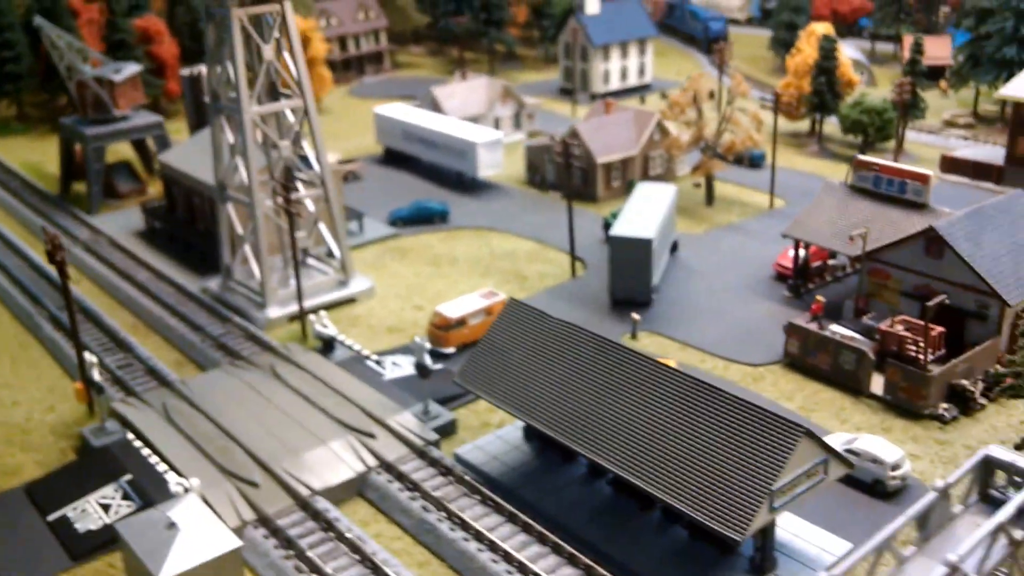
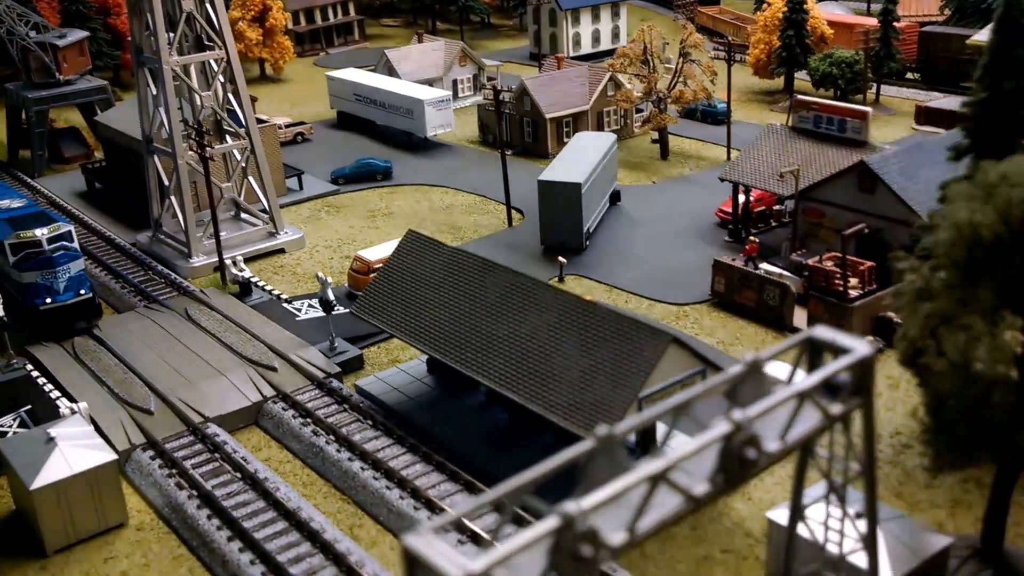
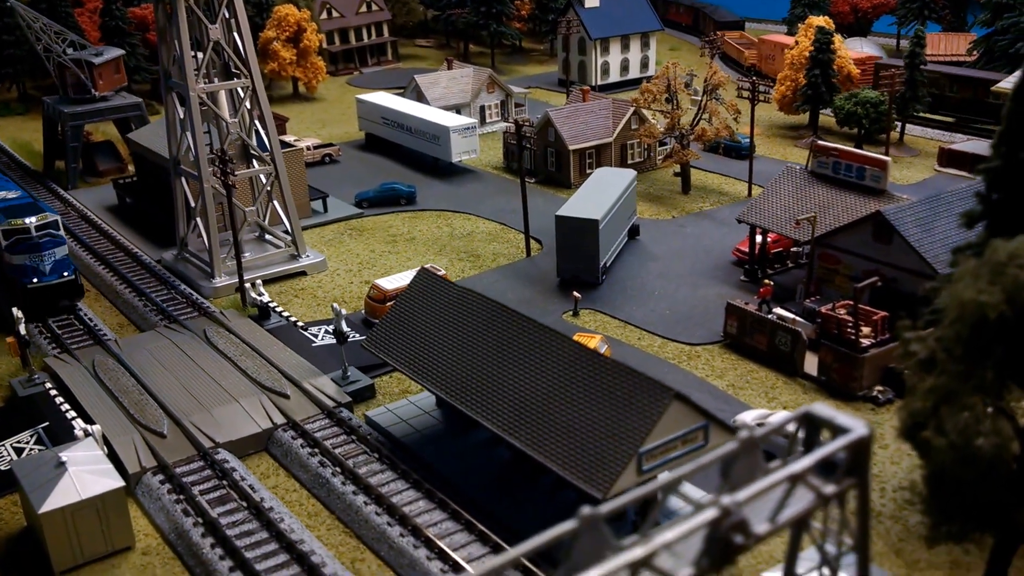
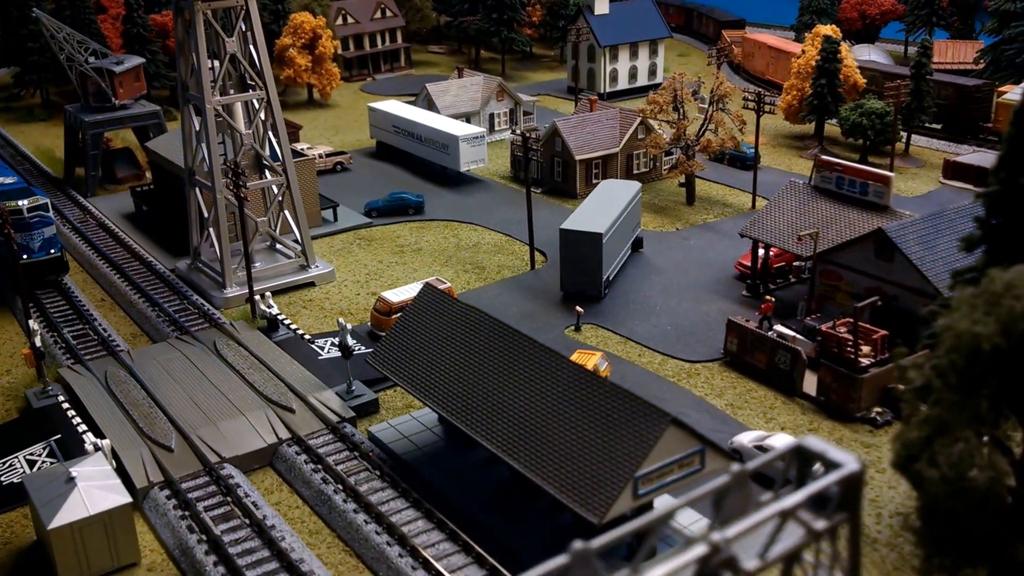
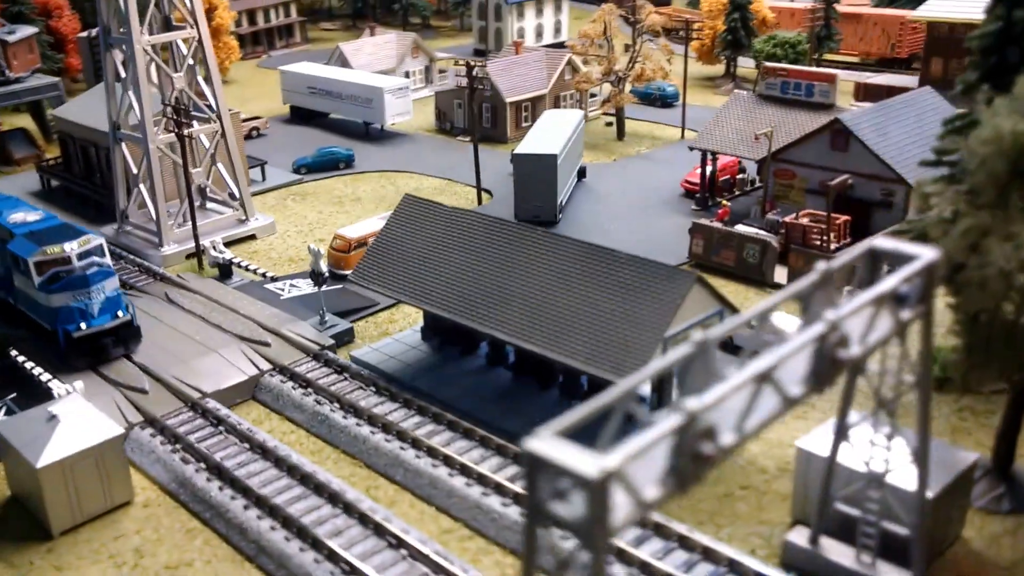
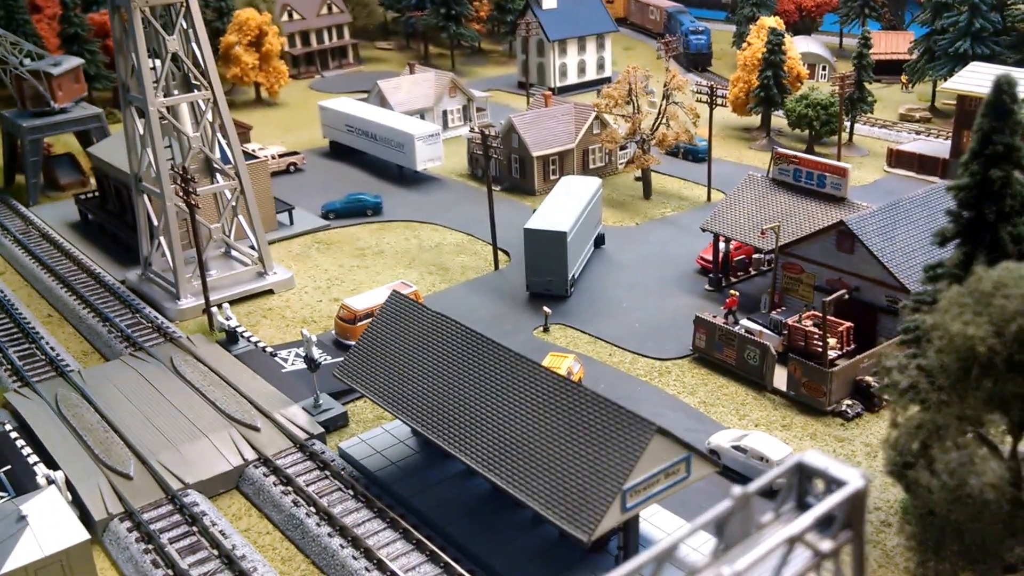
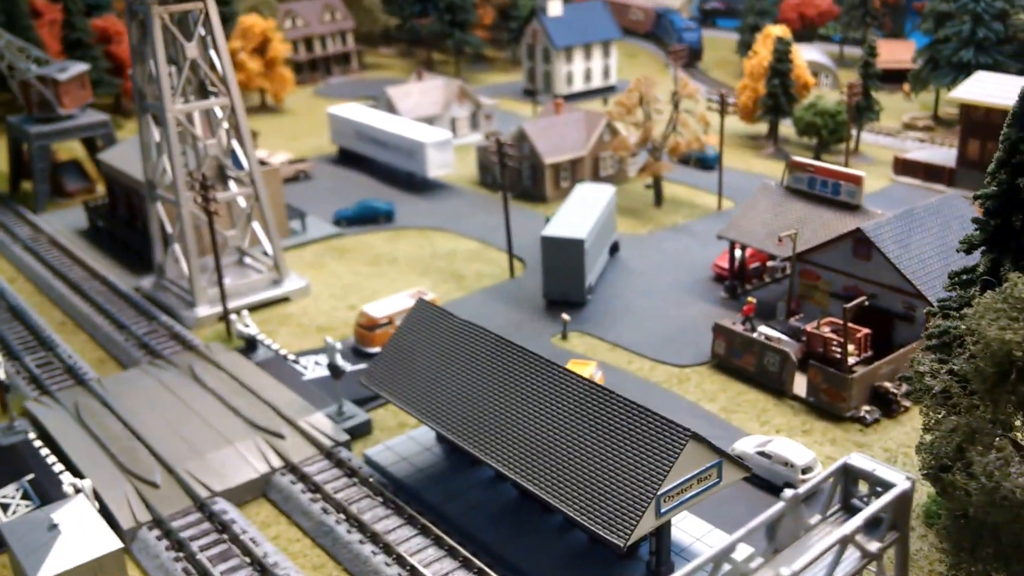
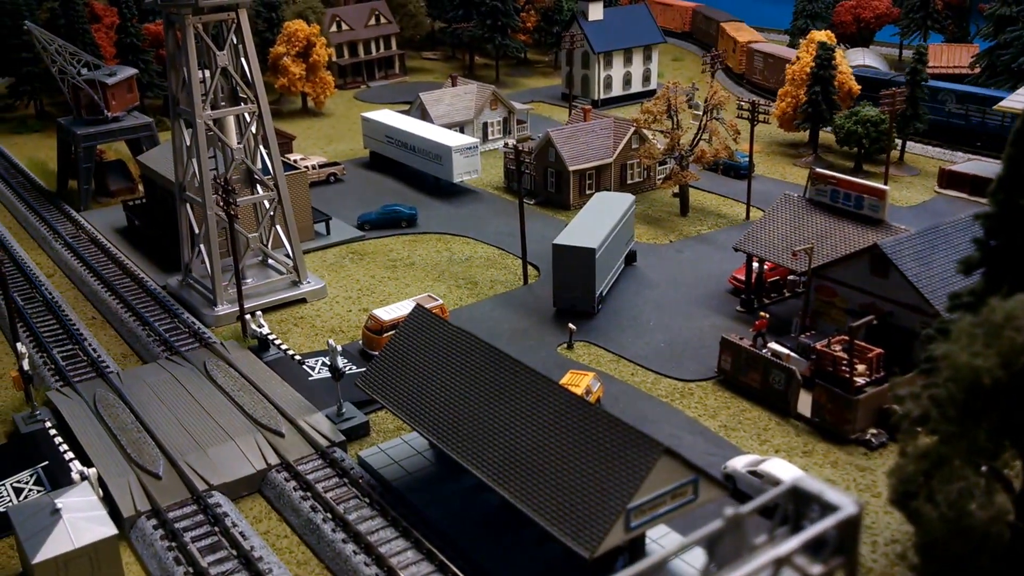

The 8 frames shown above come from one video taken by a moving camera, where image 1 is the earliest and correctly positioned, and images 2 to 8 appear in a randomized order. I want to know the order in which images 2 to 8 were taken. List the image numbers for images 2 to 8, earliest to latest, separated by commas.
7, 6, 8, 4, 3, 2, 5
